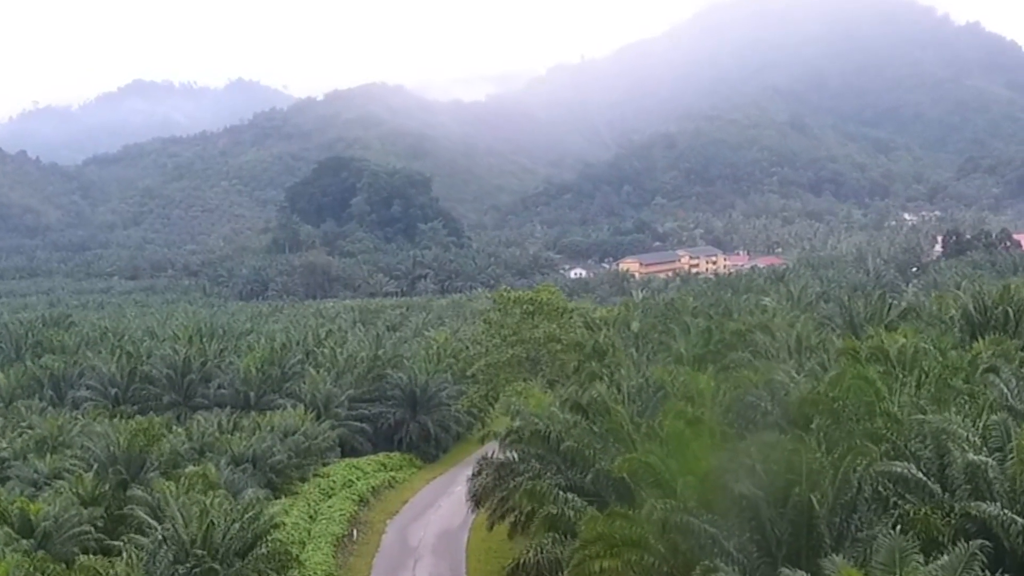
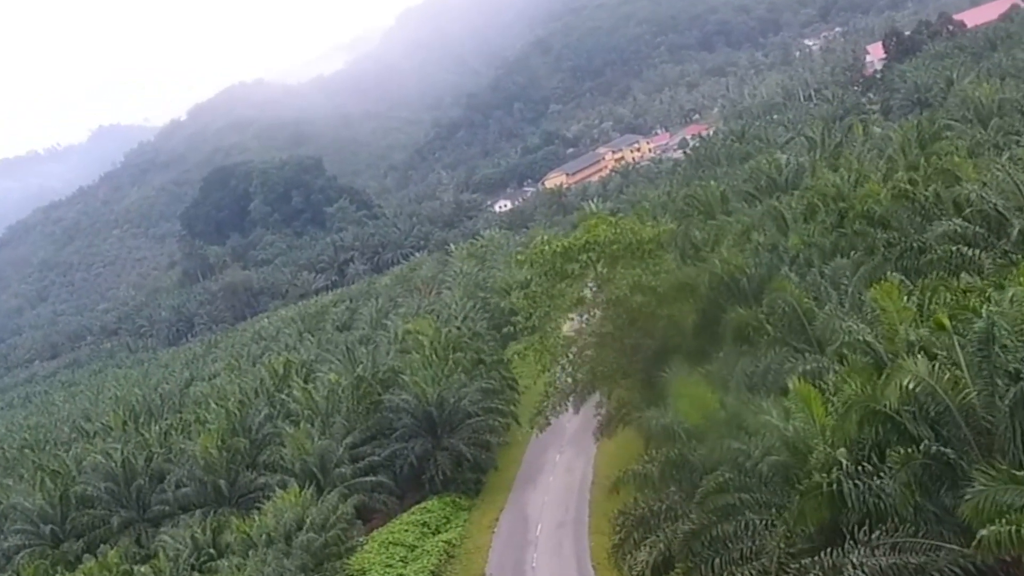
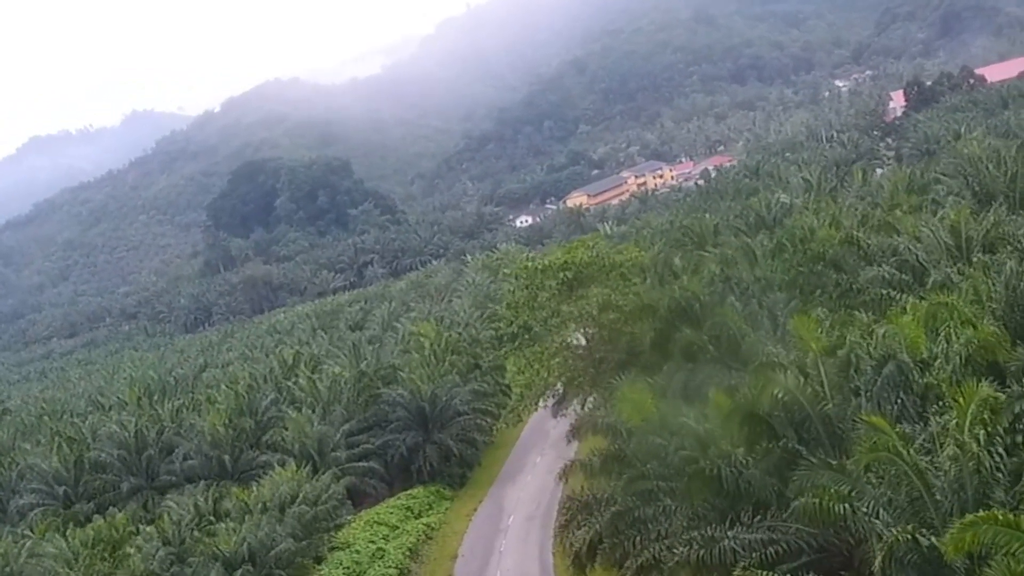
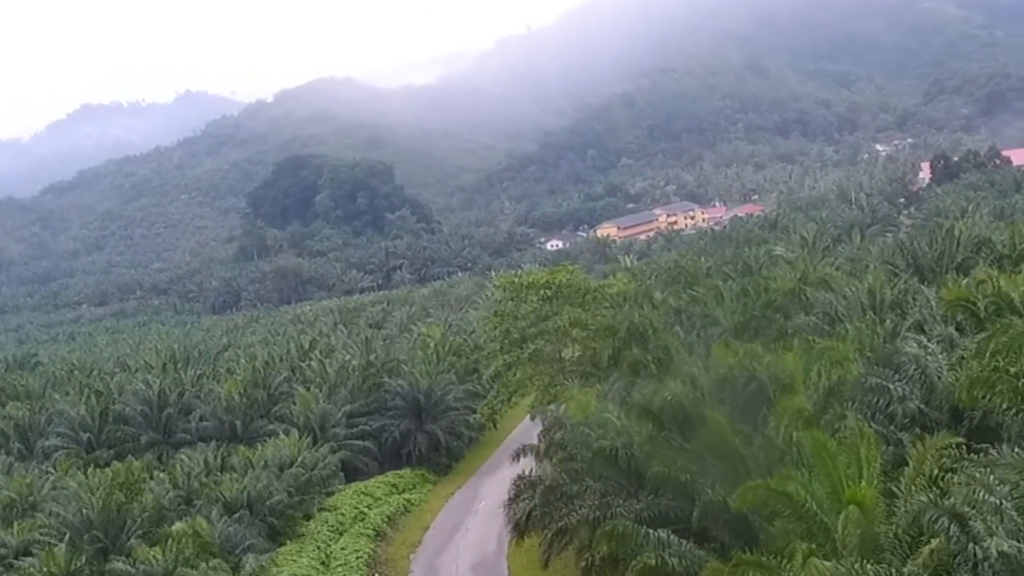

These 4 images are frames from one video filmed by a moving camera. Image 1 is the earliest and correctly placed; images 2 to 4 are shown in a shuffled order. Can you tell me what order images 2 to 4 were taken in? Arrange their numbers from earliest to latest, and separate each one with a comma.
4, 3, 2
